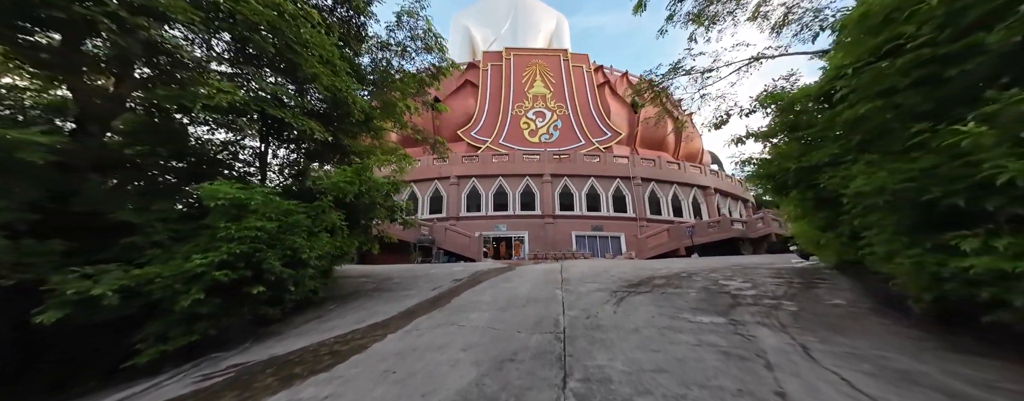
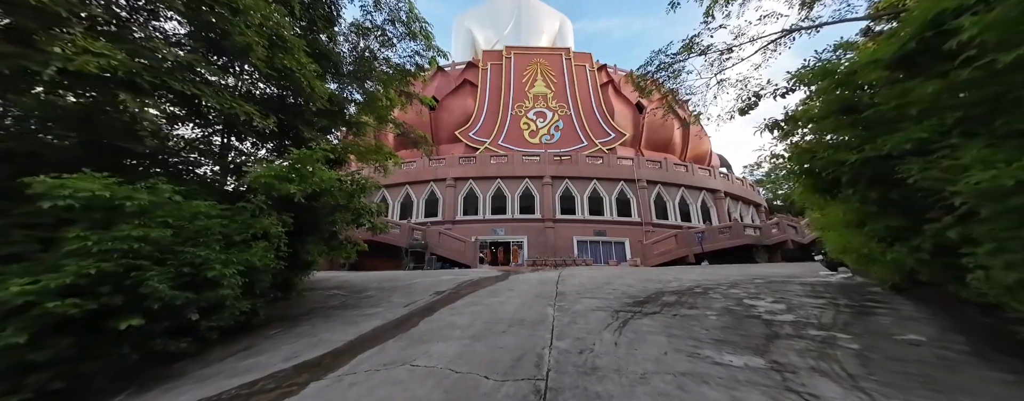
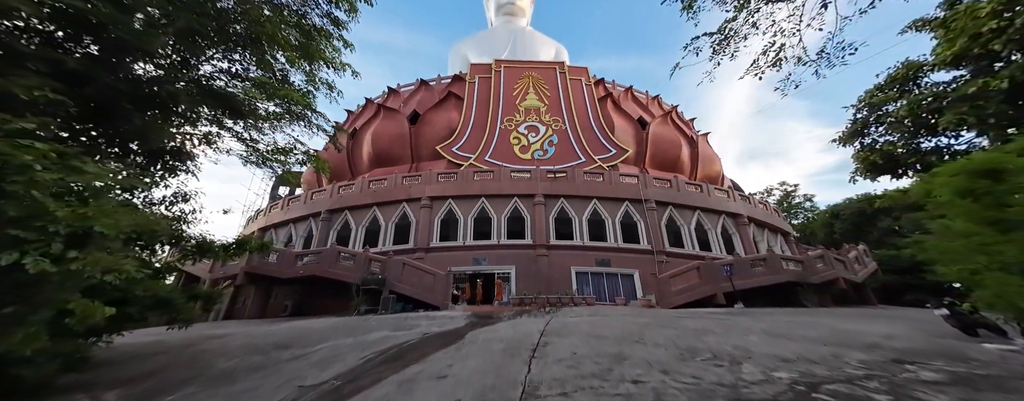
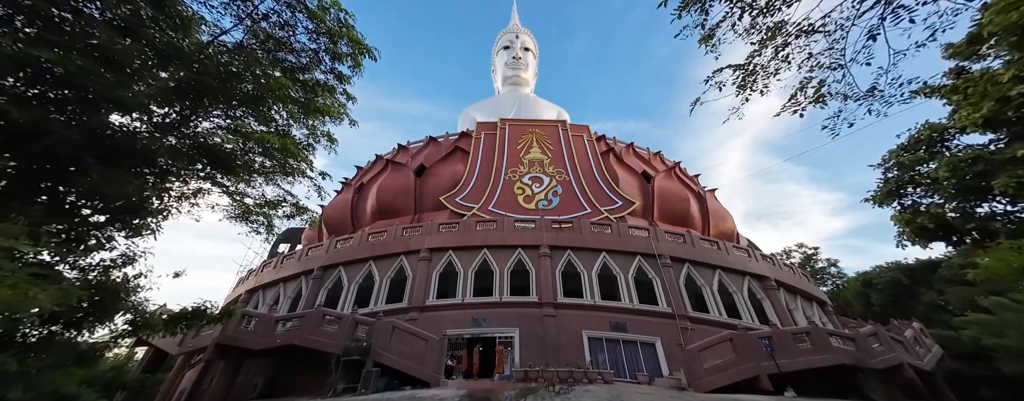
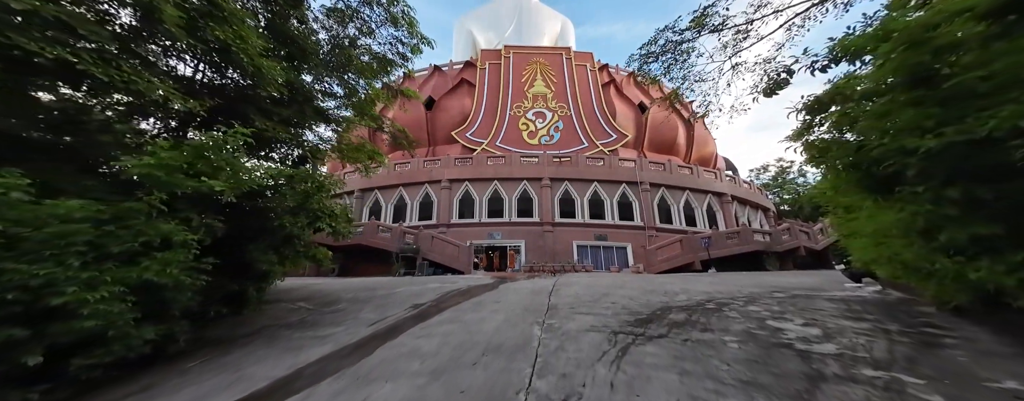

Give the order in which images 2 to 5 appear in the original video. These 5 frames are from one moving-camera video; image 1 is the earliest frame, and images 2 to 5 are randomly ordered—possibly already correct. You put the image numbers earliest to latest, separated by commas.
2, 5, 3, 4
